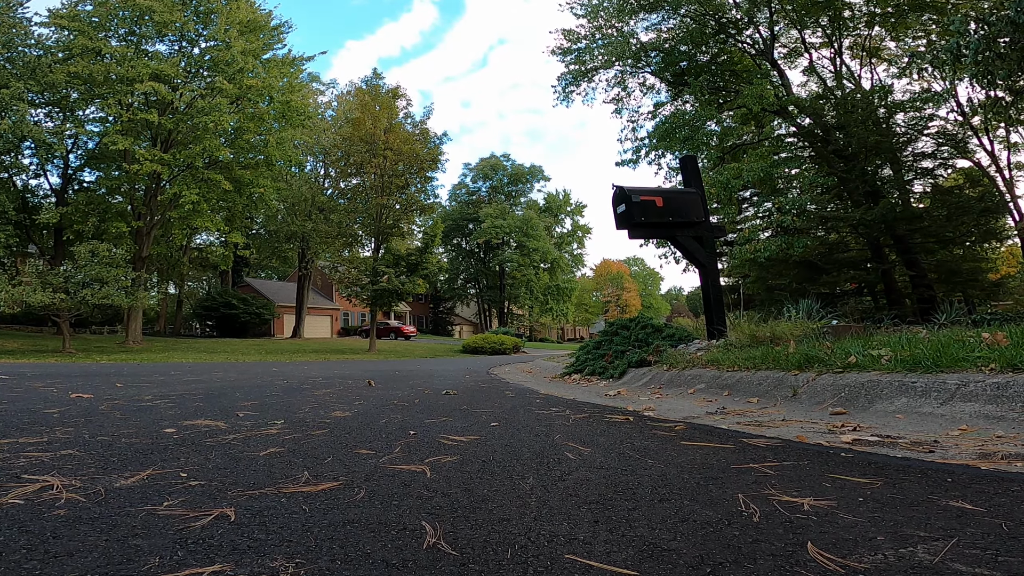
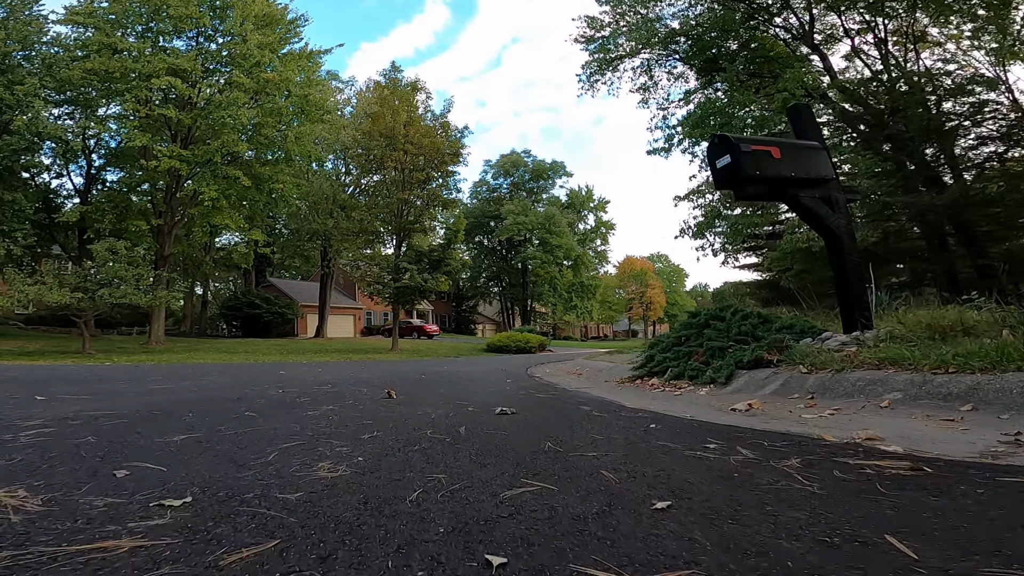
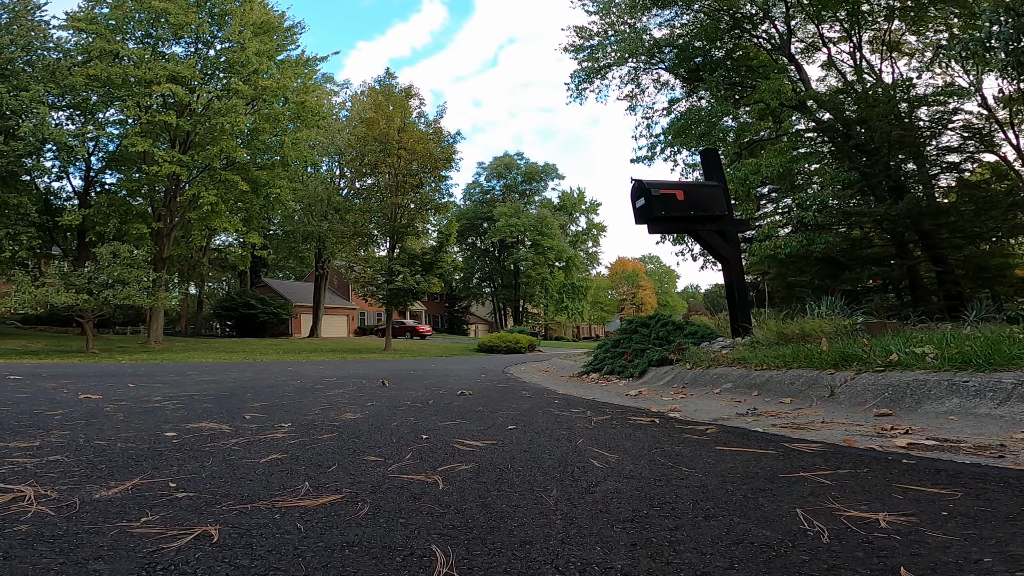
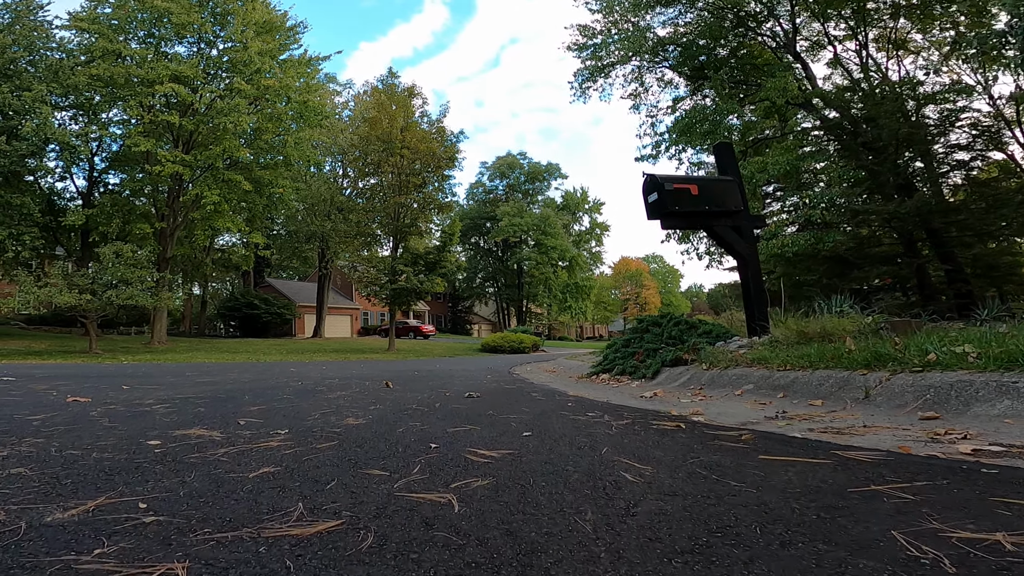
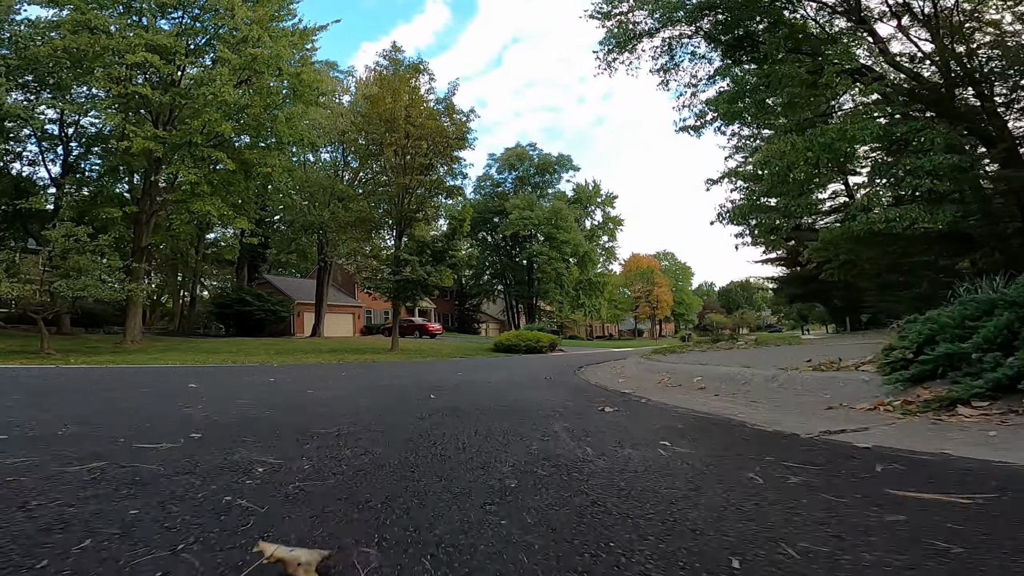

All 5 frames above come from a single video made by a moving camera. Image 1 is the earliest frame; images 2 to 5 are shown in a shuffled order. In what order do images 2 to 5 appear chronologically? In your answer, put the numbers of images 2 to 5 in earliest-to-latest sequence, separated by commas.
3, 4, 2, 5
